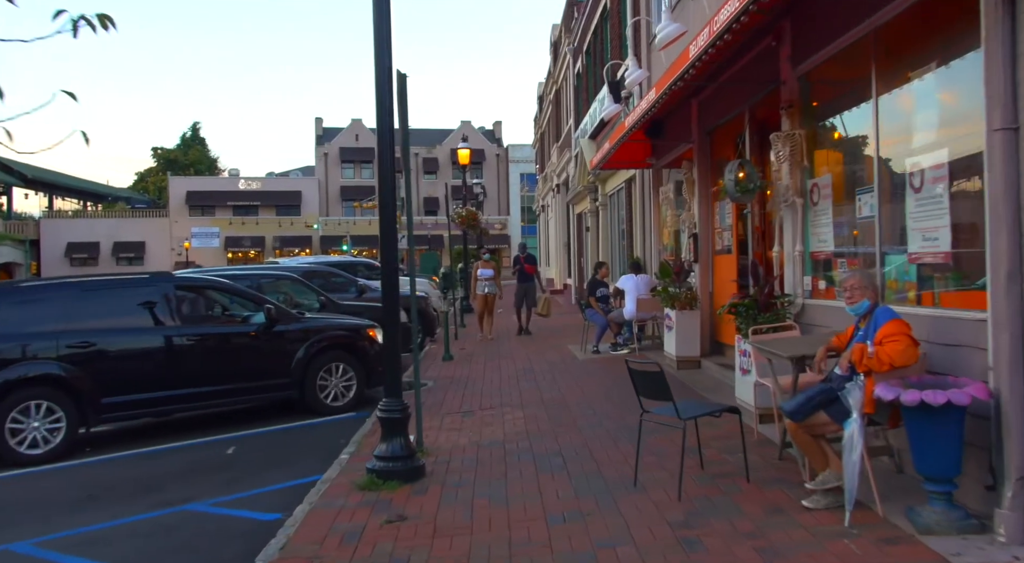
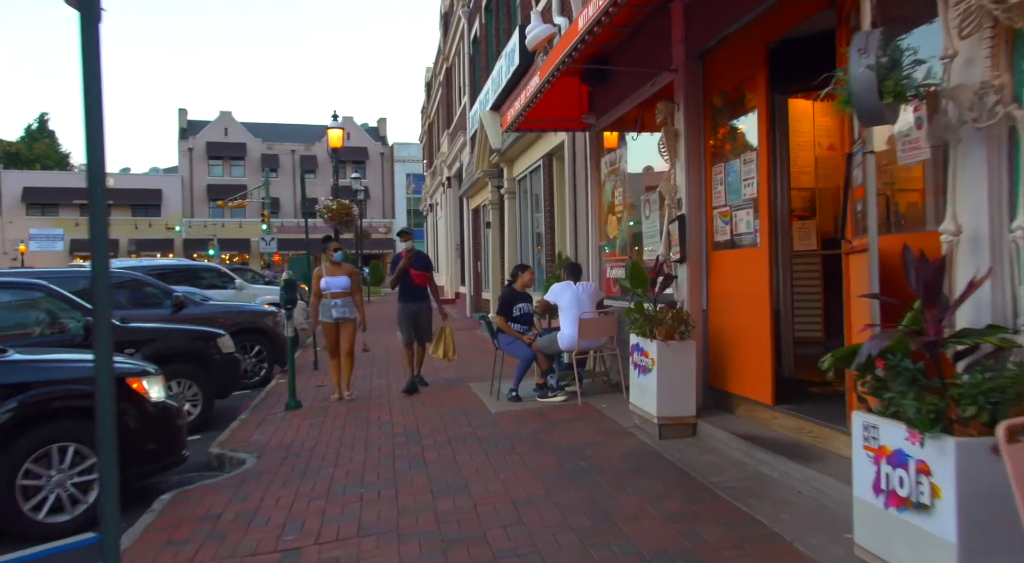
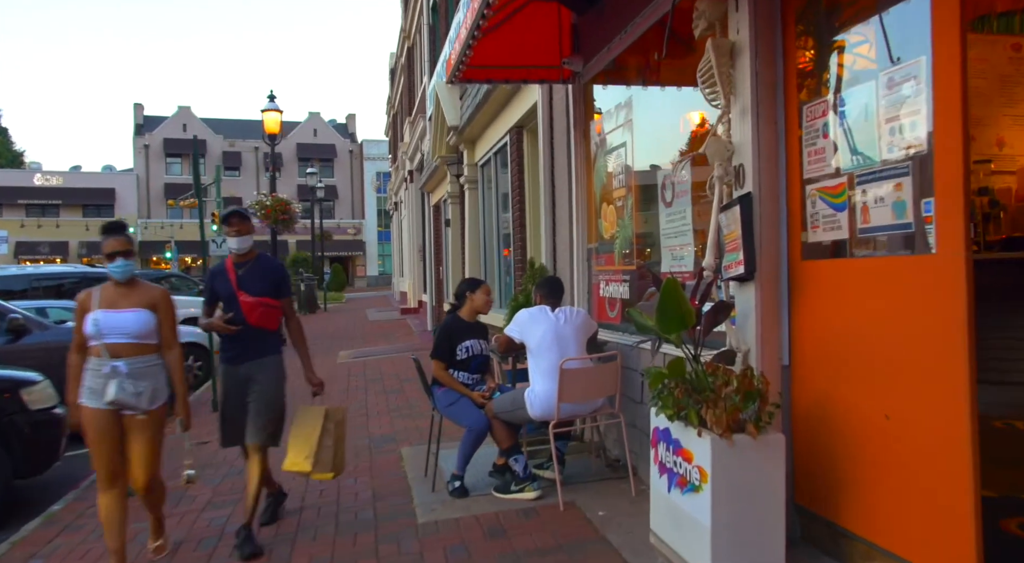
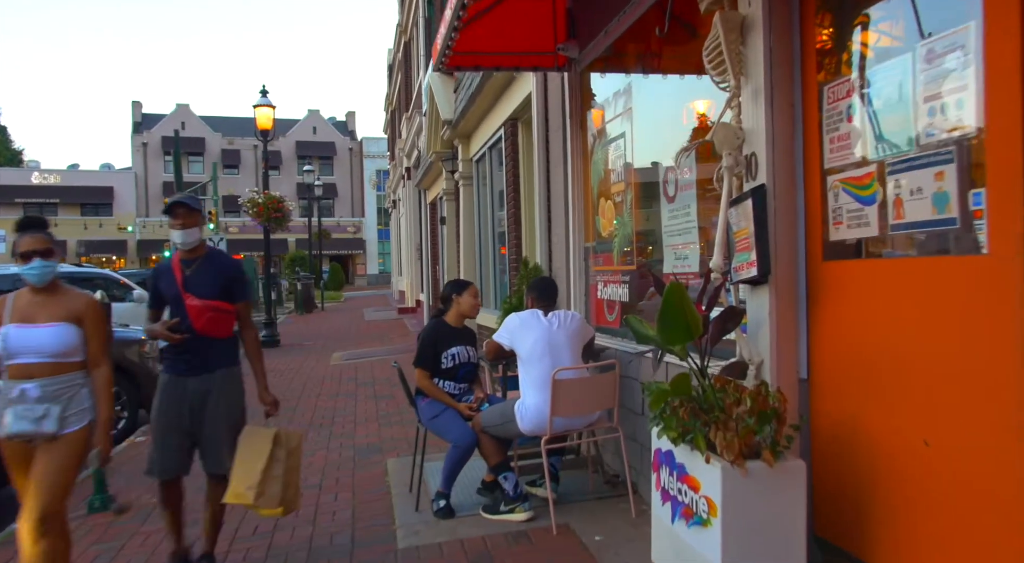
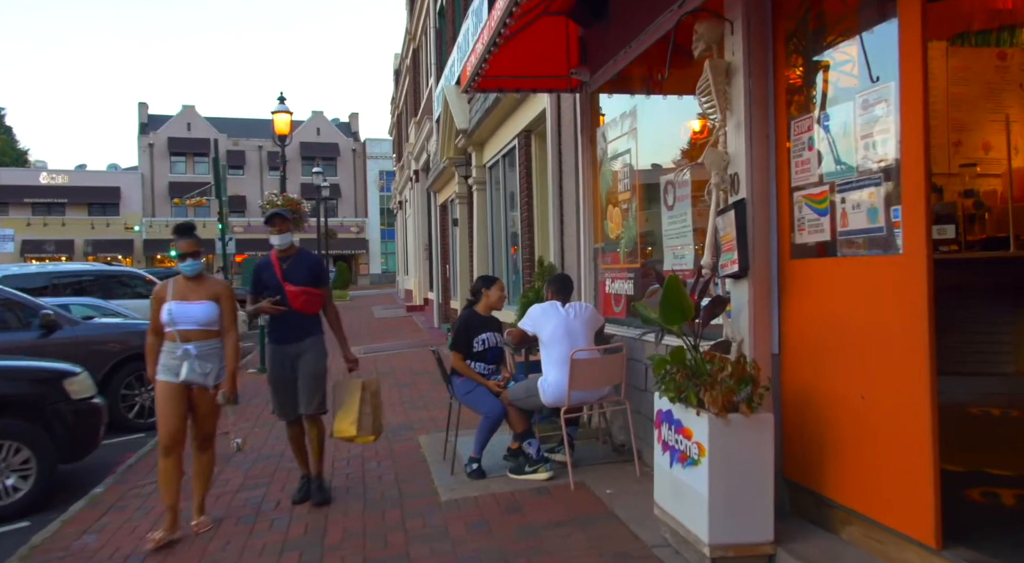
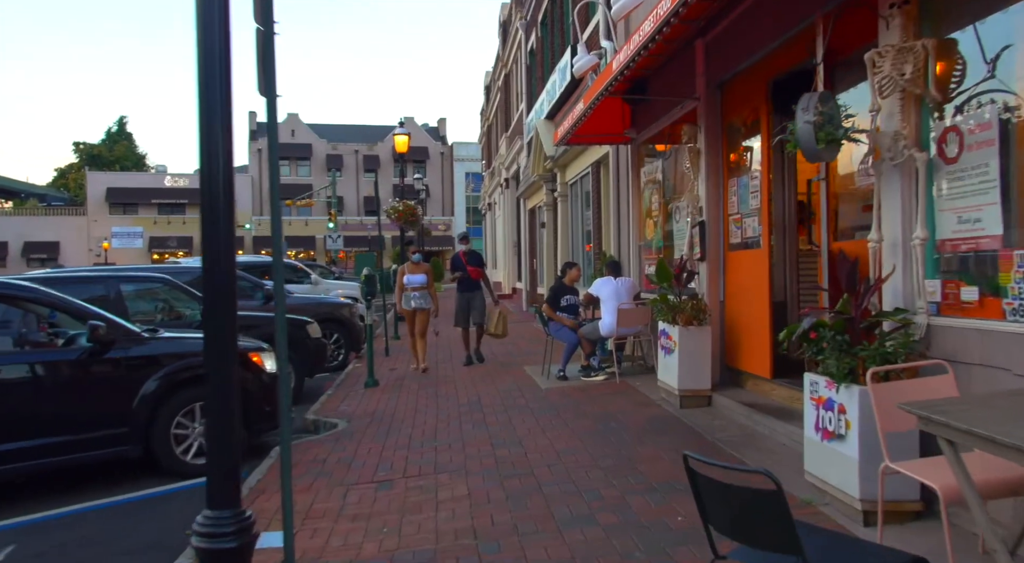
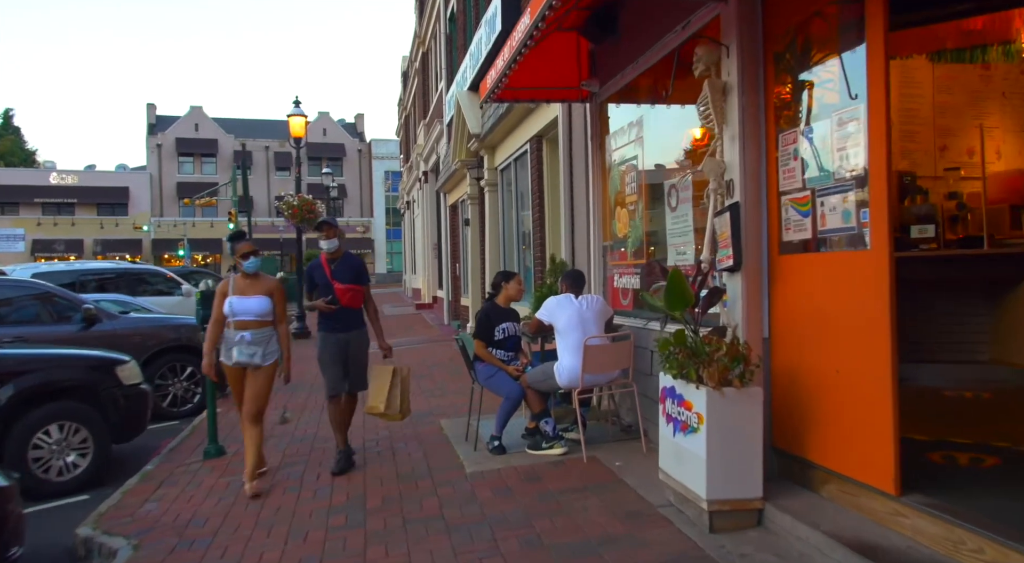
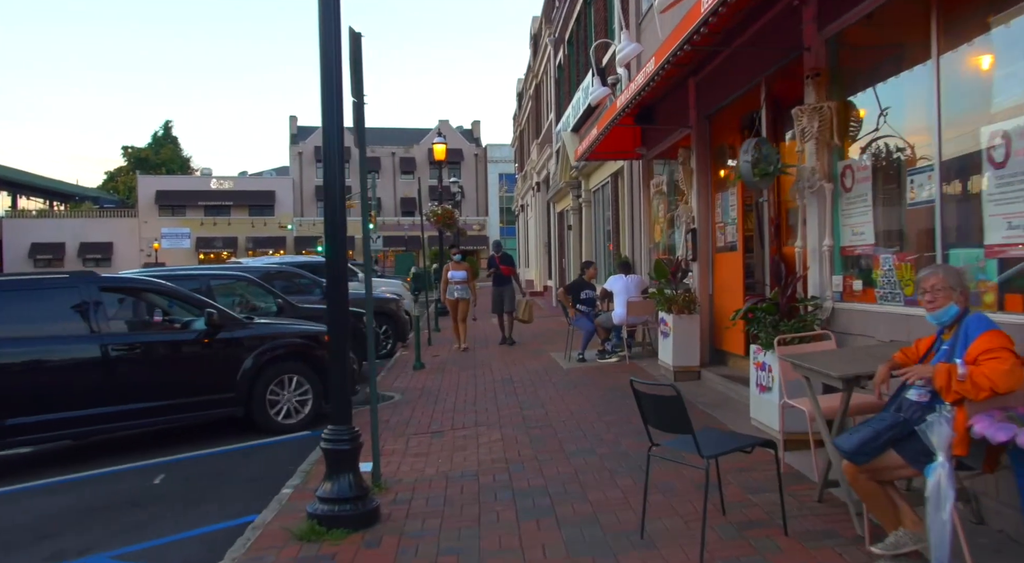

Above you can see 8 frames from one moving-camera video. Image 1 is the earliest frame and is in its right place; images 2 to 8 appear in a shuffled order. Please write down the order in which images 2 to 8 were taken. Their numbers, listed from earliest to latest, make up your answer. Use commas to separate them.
8, 6, 2, 7, 5, 3, 4
